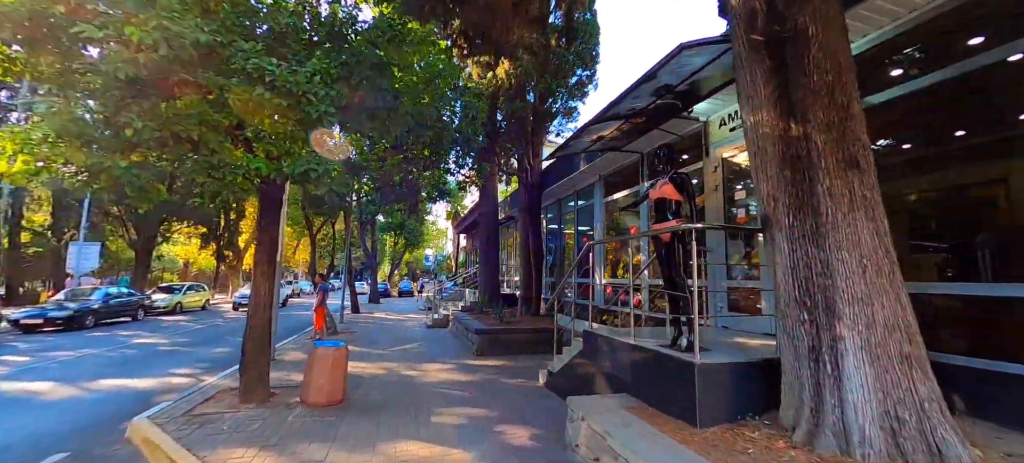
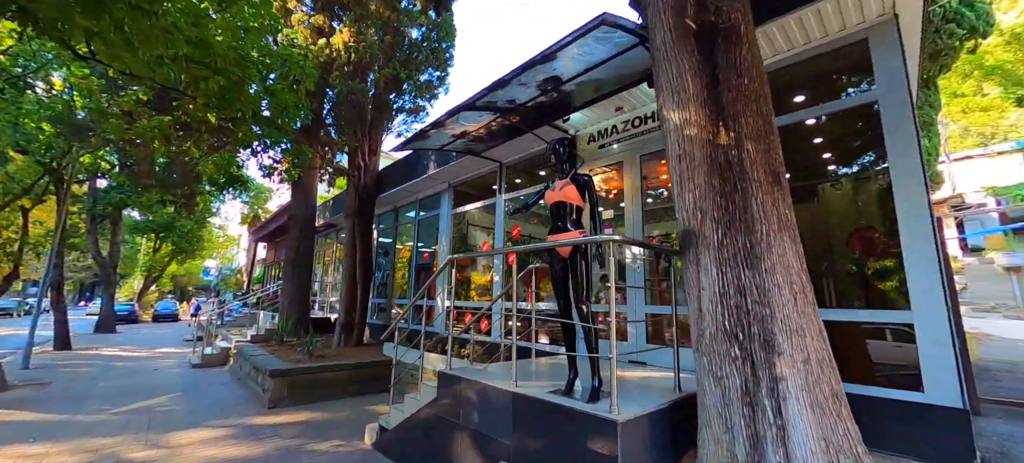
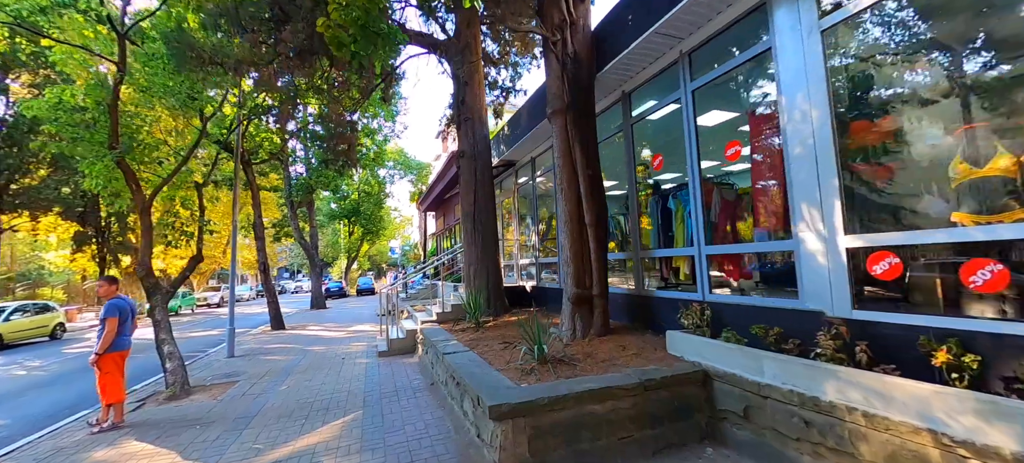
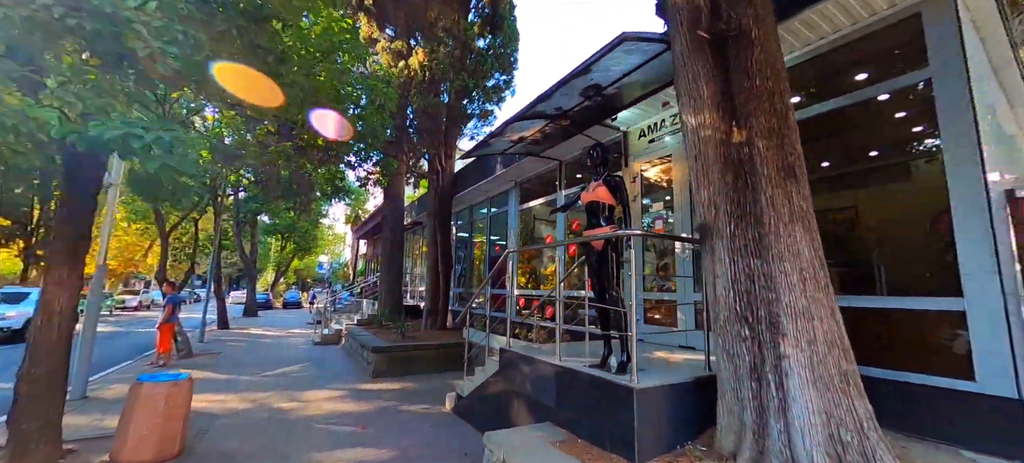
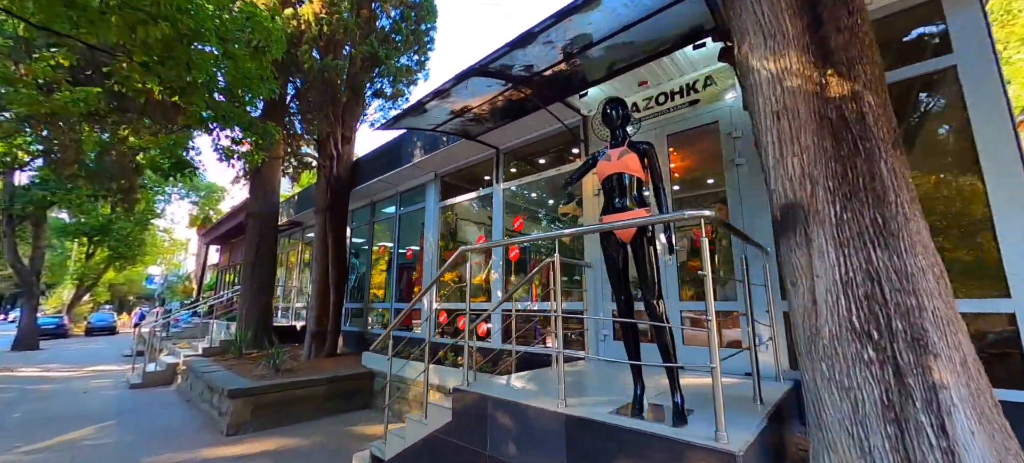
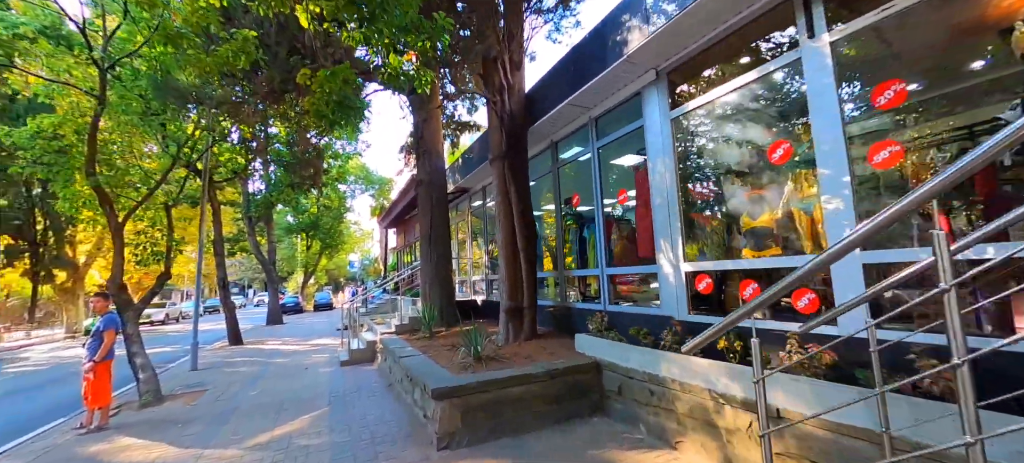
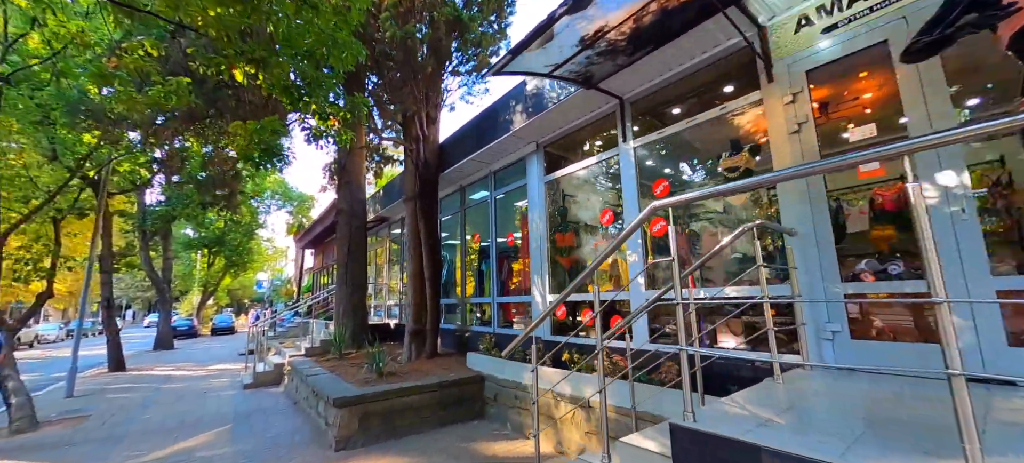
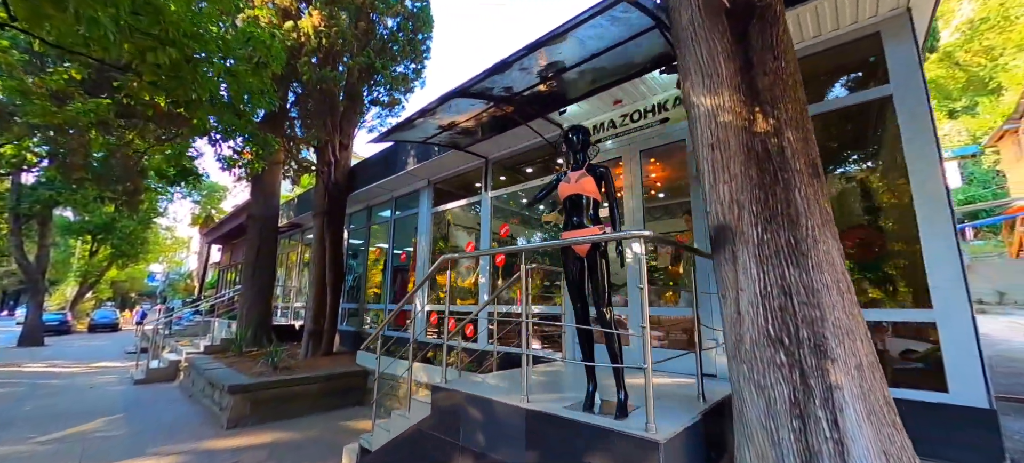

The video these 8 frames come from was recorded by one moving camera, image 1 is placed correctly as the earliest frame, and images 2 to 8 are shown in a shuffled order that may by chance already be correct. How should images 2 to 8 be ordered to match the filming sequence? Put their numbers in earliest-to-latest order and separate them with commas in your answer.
4, 2, 8, 5, 7, 6, 3
